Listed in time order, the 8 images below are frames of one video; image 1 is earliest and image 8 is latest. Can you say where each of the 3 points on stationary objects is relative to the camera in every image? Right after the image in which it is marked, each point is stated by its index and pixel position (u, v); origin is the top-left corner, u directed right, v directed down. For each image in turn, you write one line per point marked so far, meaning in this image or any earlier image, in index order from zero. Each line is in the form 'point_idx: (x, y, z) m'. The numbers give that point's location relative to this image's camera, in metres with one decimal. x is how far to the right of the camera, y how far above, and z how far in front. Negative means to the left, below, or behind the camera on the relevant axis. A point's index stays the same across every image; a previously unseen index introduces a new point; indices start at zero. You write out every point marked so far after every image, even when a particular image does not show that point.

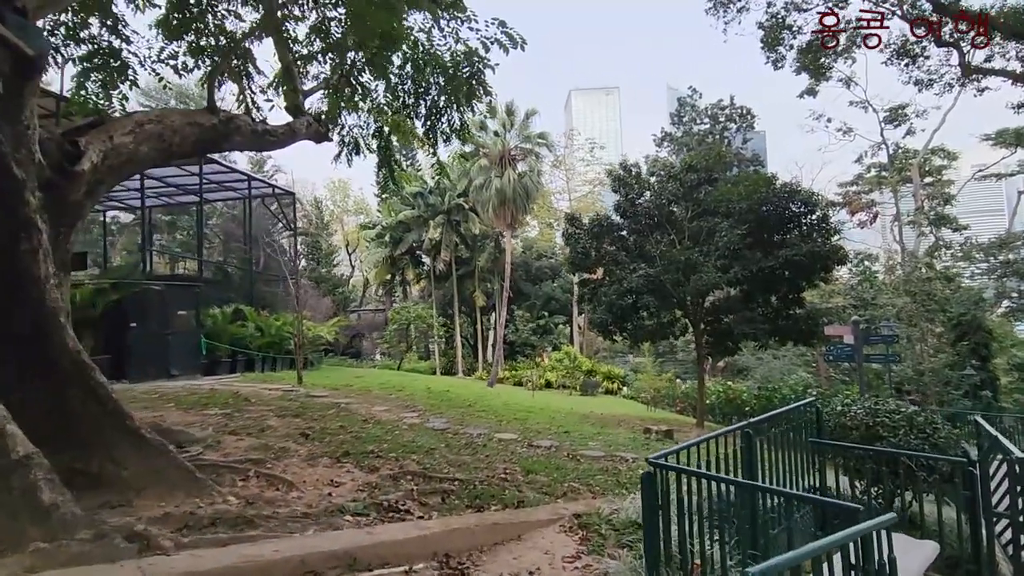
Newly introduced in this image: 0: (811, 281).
0: (+6.3, +0.1, +11.1) m
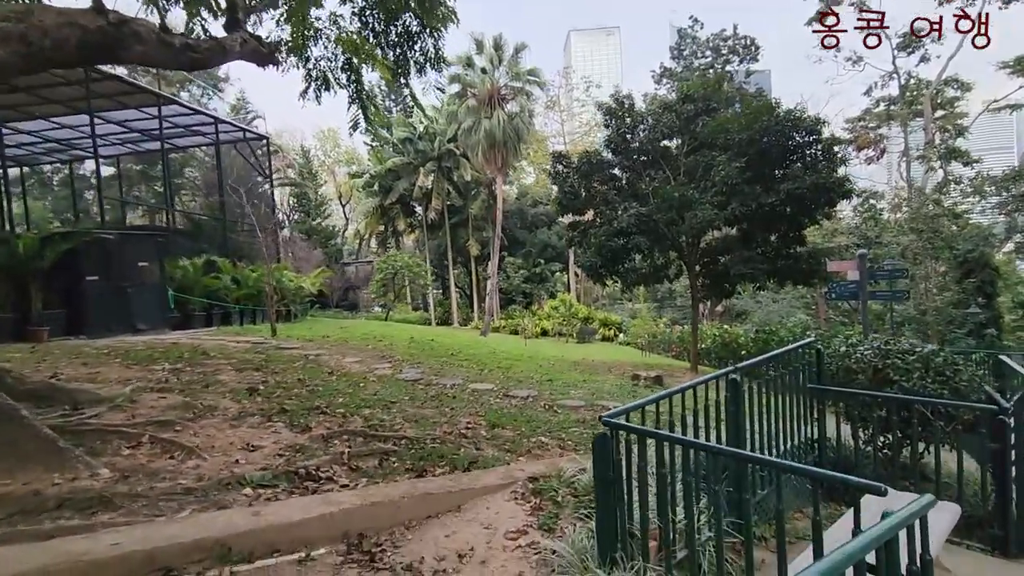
0: (+5.9, +1.4, +10.4) m
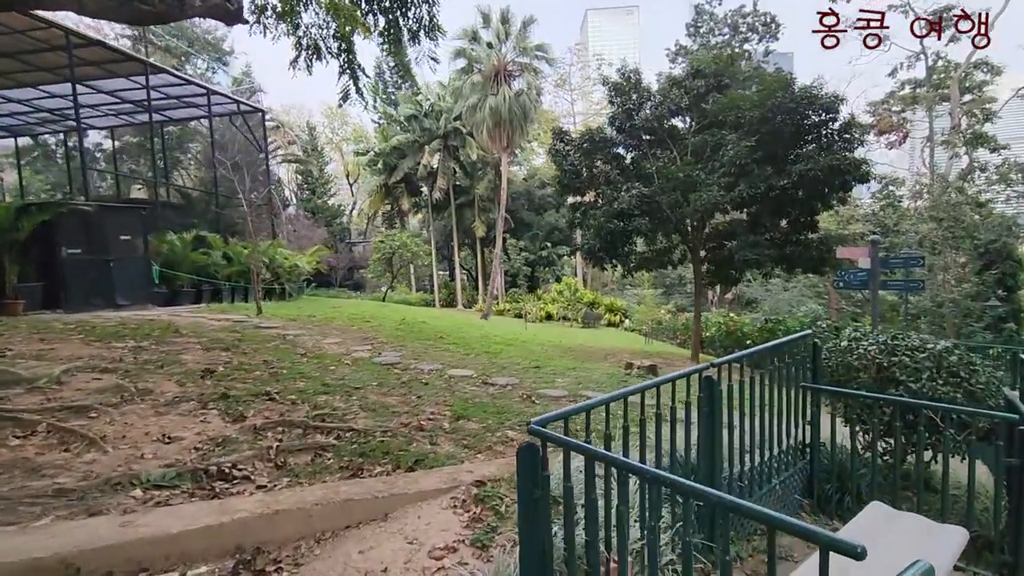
0: (+5.8, +1.6, +9.9) m
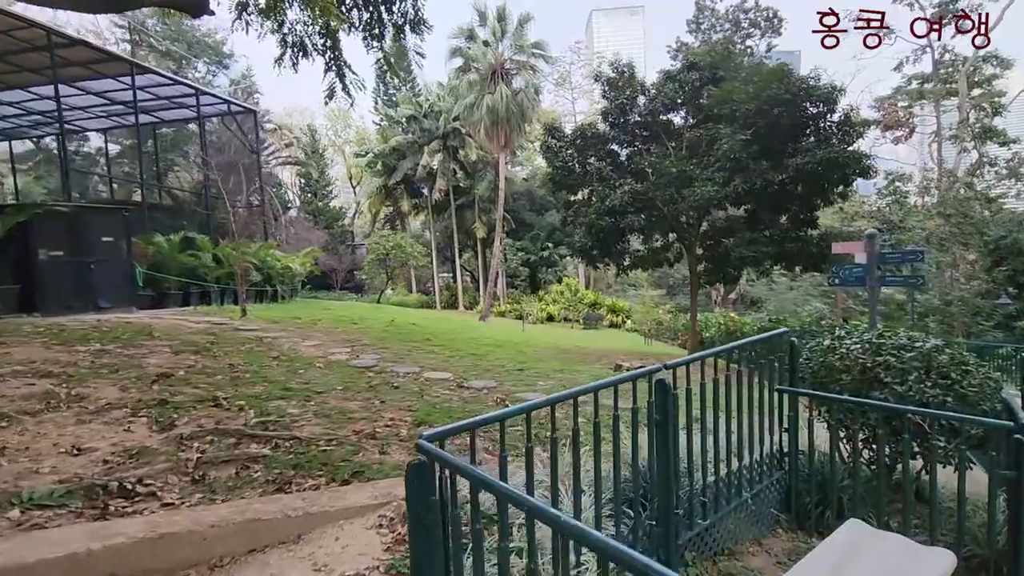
0: (+5.6, +1.7, +9.5) m
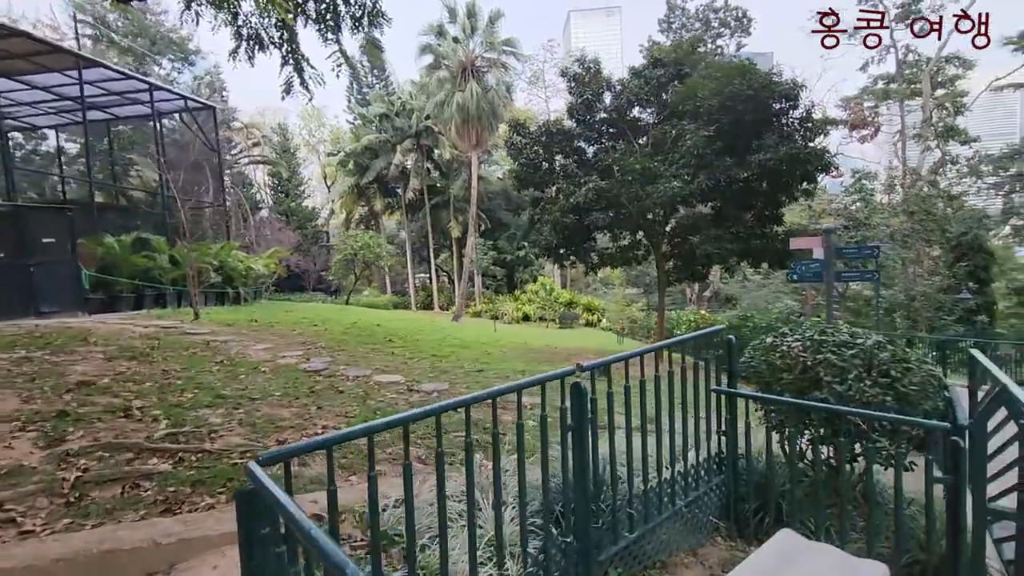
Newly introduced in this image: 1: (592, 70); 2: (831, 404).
0: (+5.0, +1.7, +9.5) m
1: (+1.6, +4.5, +10.8) m
2: (+1.8, -0.7, +3.0) m
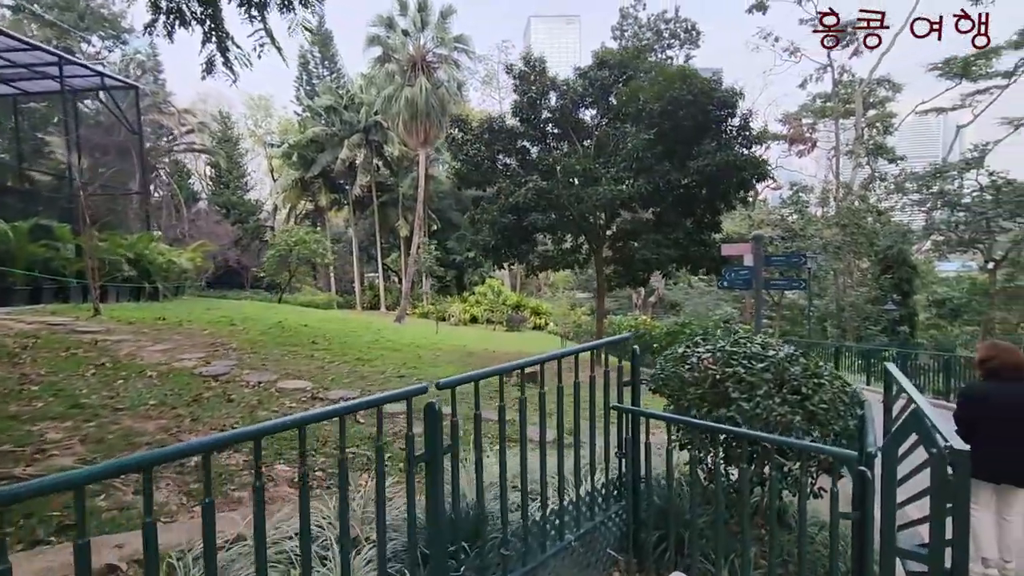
0: (+3.9, +1.6, +9.6) m
1: (+0.5, +4.4, +10.6) m
2: (+1.2, -0.7, +2.8) m
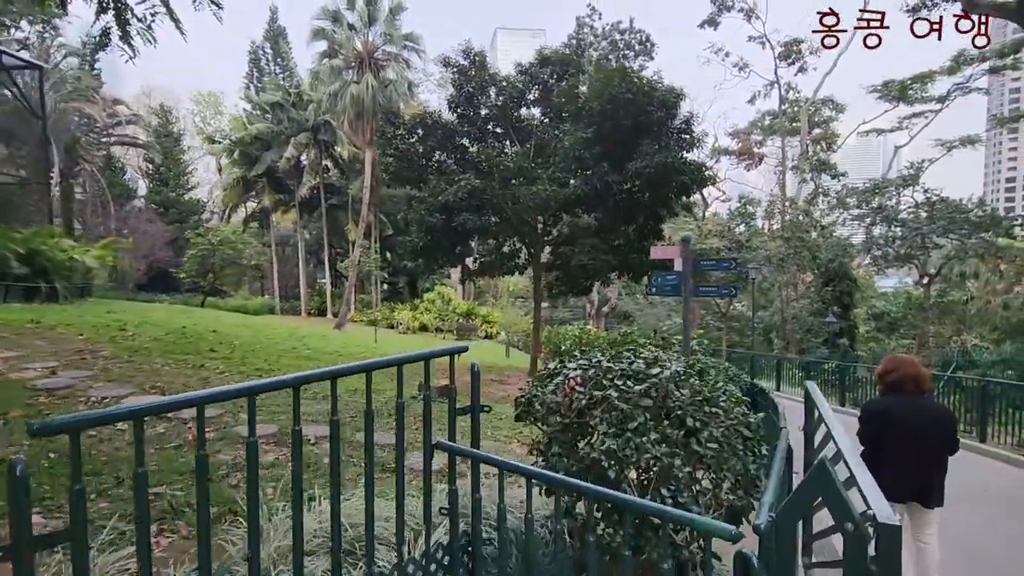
0: (+2.7, +1.4, +9.3) m
1: (-0.7, +4.3, +10.1) m
2: (+0.5, -0.7, +2.3) m
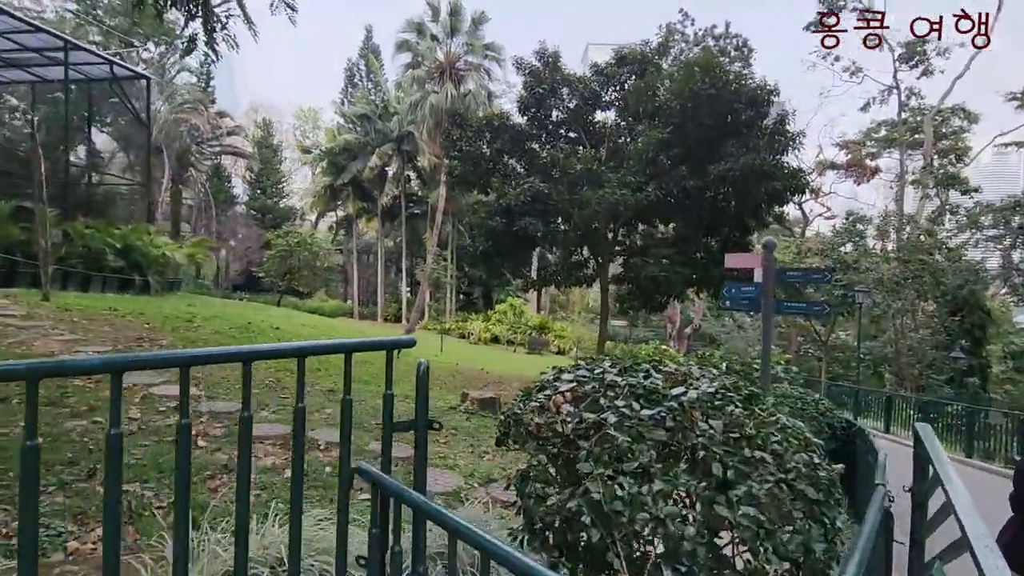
0: (+3.8, +1.1, +8.2) m
1: (+0.7, +4.1, +9.6) m
2: (+0.5, -0.7, +1.6) m
